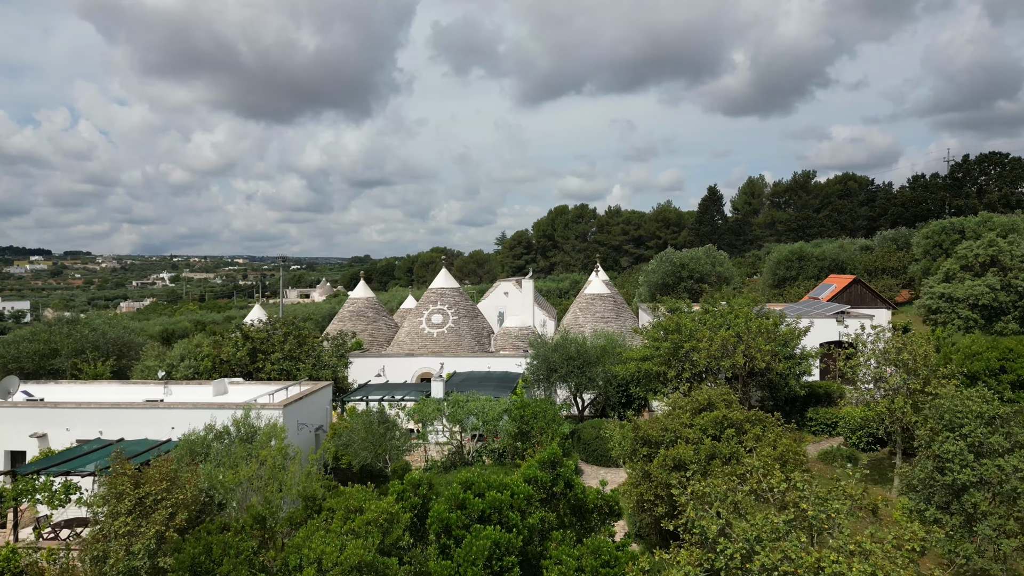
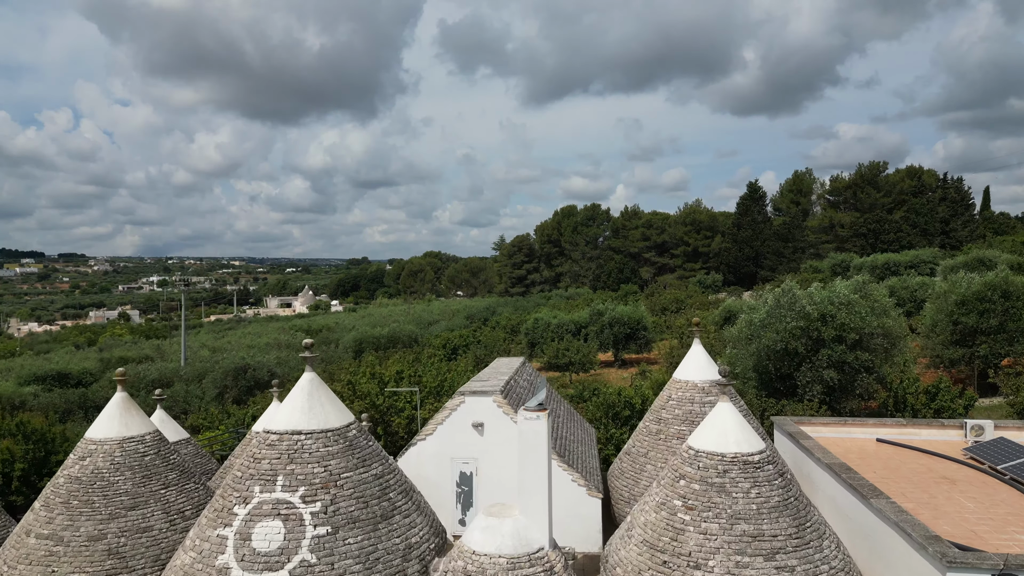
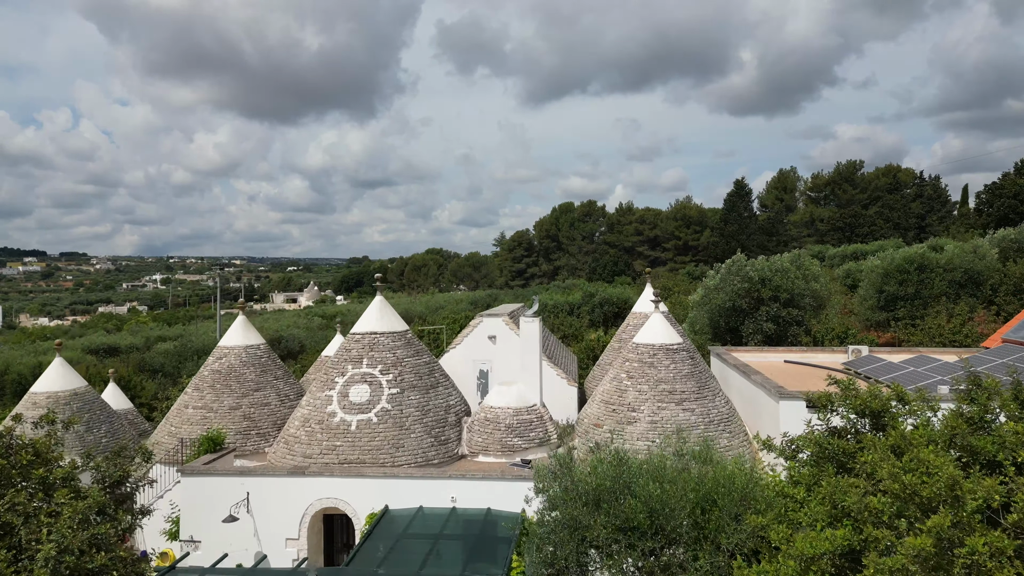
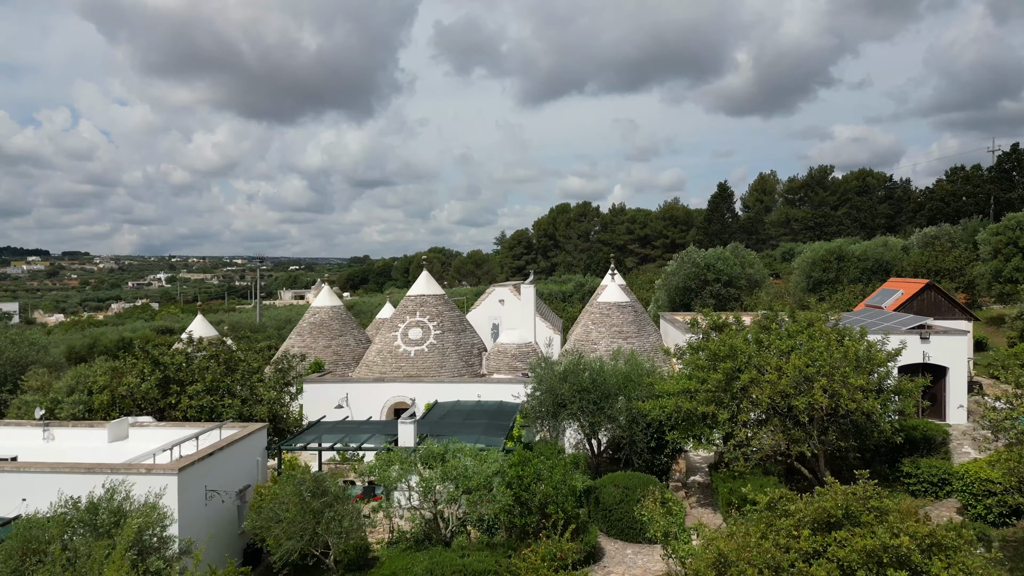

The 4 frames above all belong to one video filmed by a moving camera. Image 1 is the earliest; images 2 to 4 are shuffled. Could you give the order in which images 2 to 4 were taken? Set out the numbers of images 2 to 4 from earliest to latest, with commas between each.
4, 3, 2
